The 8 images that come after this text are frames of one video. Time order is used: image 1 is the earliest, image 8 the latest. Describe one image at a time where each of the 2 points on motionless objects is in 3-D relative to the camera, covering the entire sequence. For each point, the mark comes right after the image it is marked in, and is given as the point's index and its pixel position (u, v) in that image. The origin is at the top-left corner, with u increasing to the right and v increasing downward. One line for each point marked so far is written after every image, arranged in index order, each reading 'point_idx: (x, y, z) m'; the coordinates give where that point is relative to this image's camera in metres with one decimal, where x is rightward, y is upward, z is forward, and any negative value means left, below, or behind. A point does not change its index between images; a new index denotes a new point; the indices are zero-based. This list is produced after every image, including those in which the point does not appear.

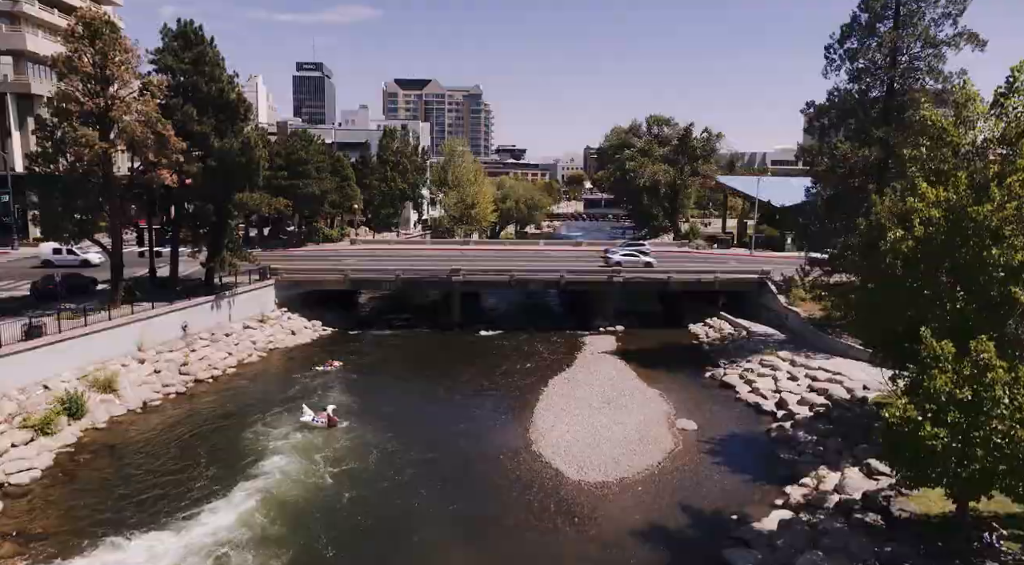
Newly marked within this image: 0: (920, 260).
0: (+9.6, +0.5, +16.2) m
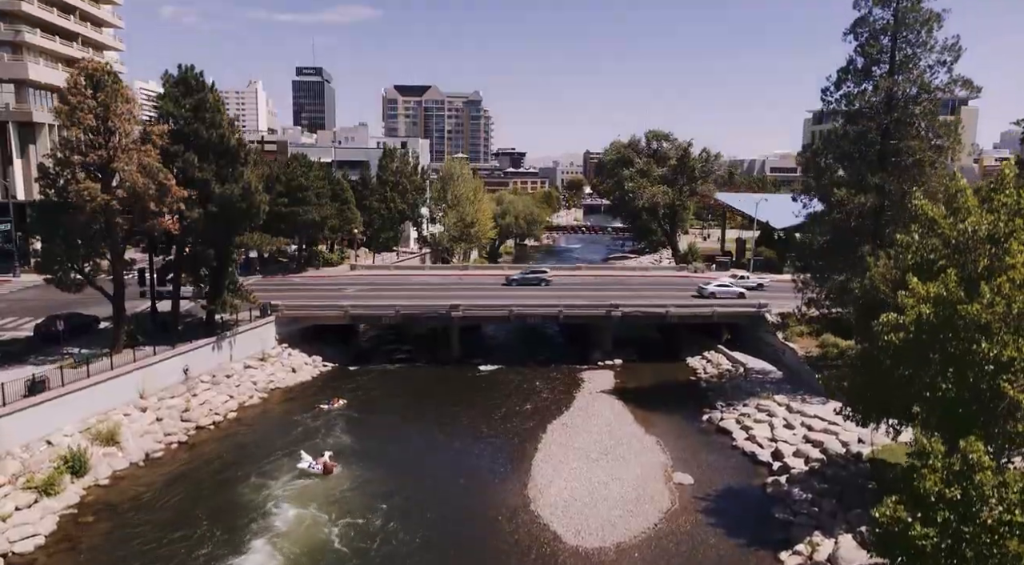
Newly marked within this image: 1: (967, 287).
0: (+9.6, -1.6, +16.5) m
1: (+10.3, -0.1, +15.7) m
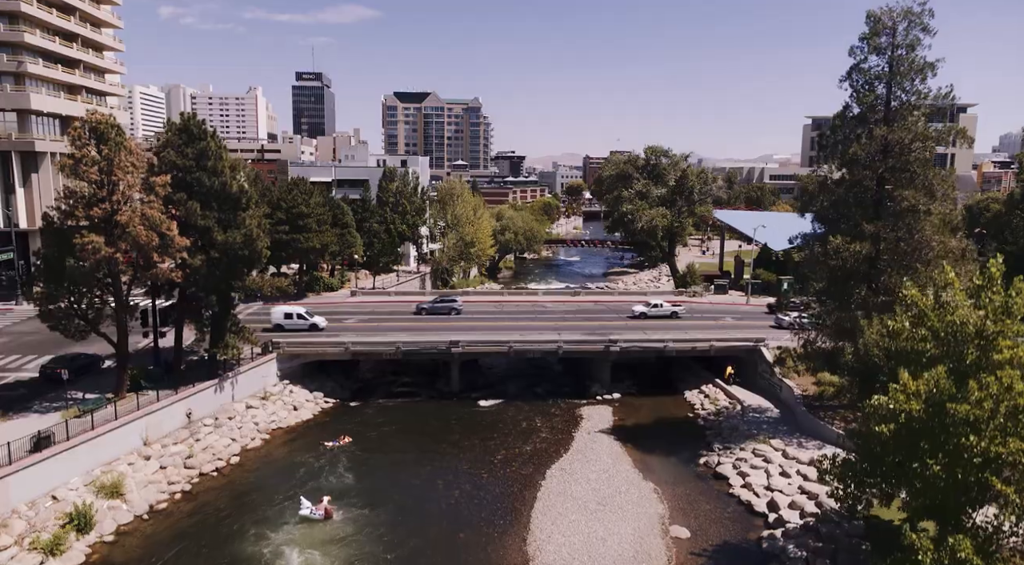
0: (+9.5, -3.8, +16.9) m
1: (+10.3, -2.3, +16.1) m
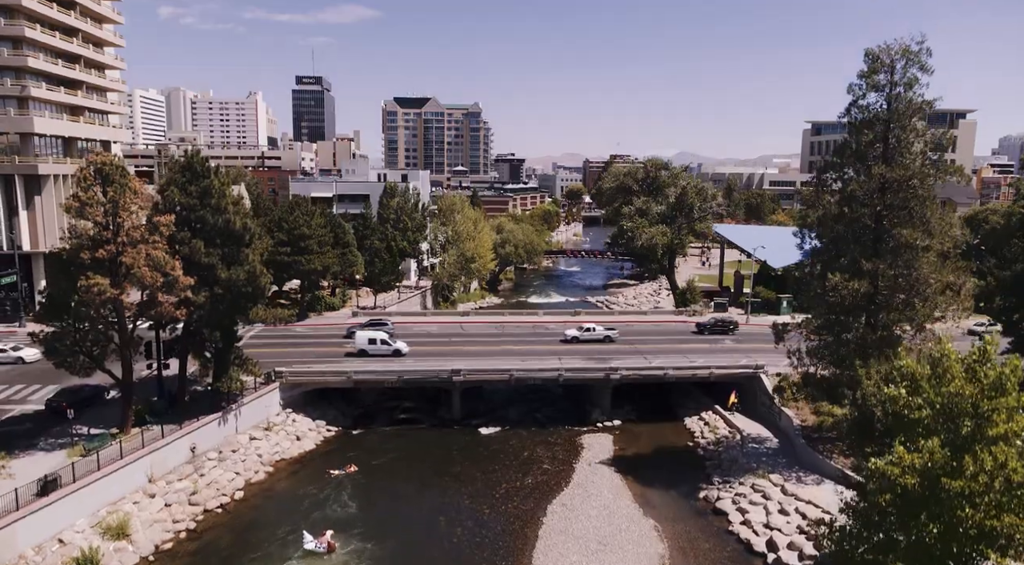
0: (+9.6, -5.6, +17.2) m
1: (+10.4, -4.0, +16.4) m
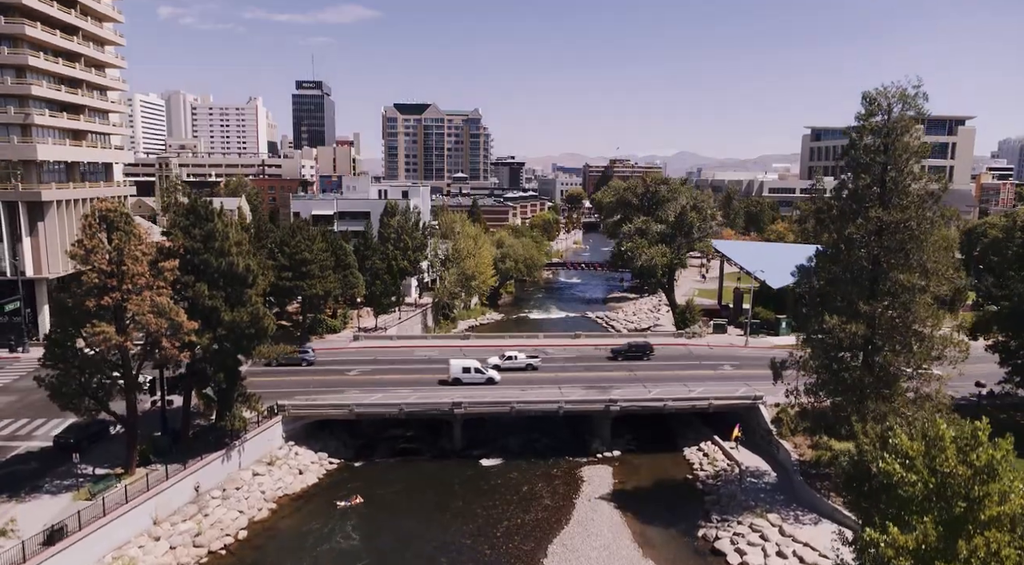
0: (+9.6, -7.6, +17.5) m
1: (+10.4, -6.1, +16.7) m
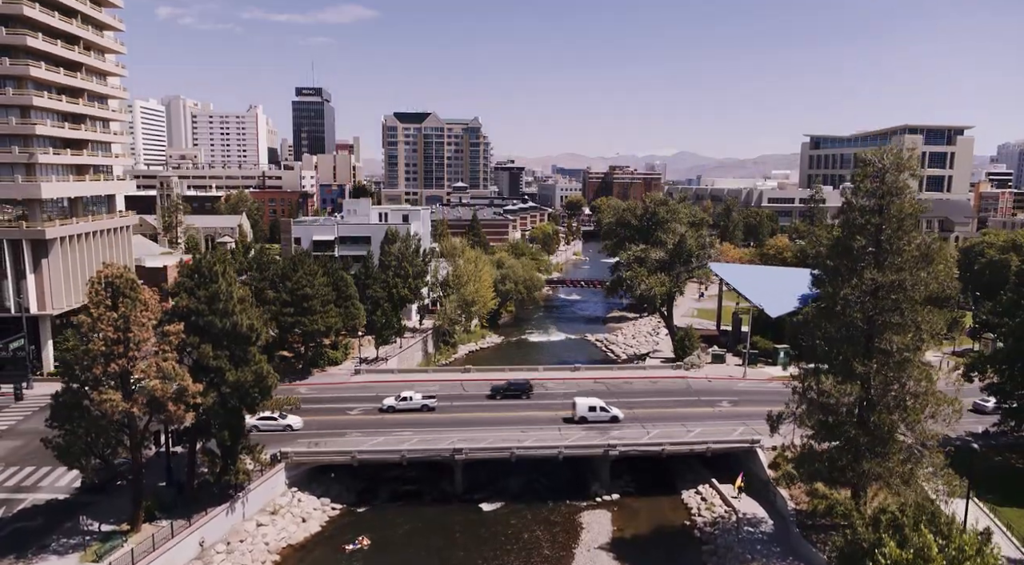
0: (+9.7, -10.5, +18.0) m
1: (+10.4, -9.0, +17.2) m
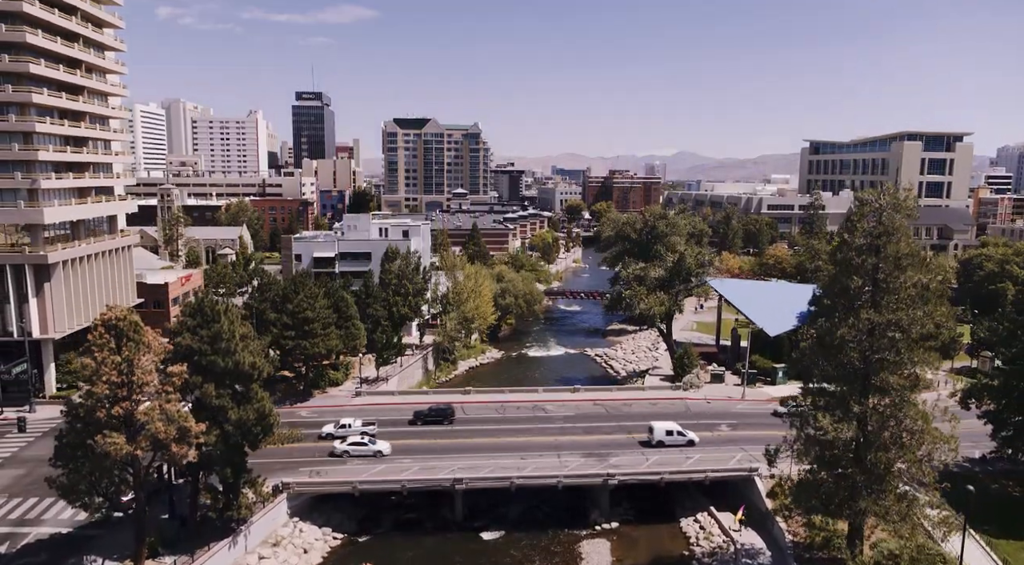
0: (+9.6, -12.5, +18.3) m
1: (+10.4, -10.9, +17.5) m
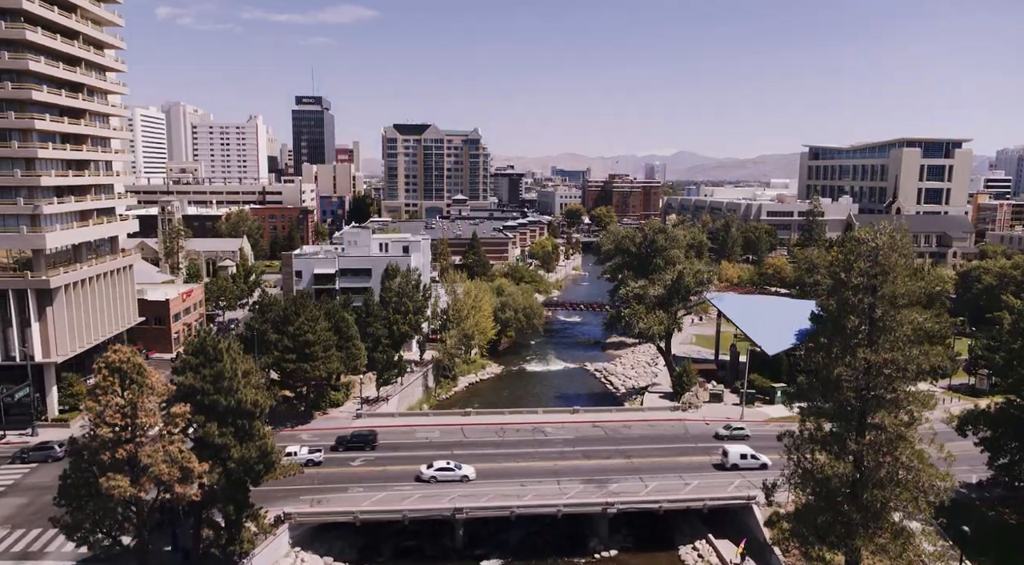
0: (+9.6, -14.4, +18.7) m
1: (+10.4, -12.9, +17.8) m
